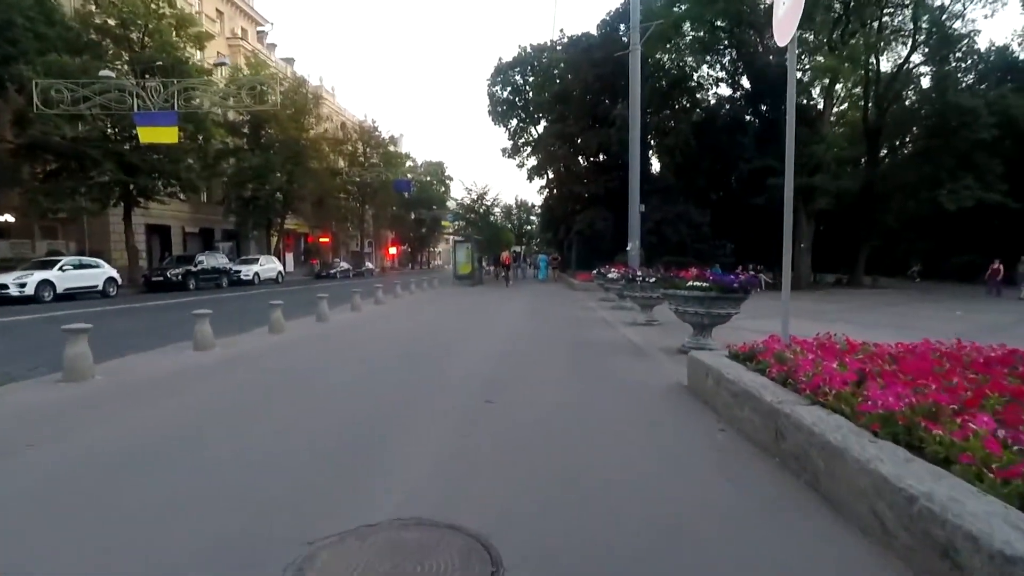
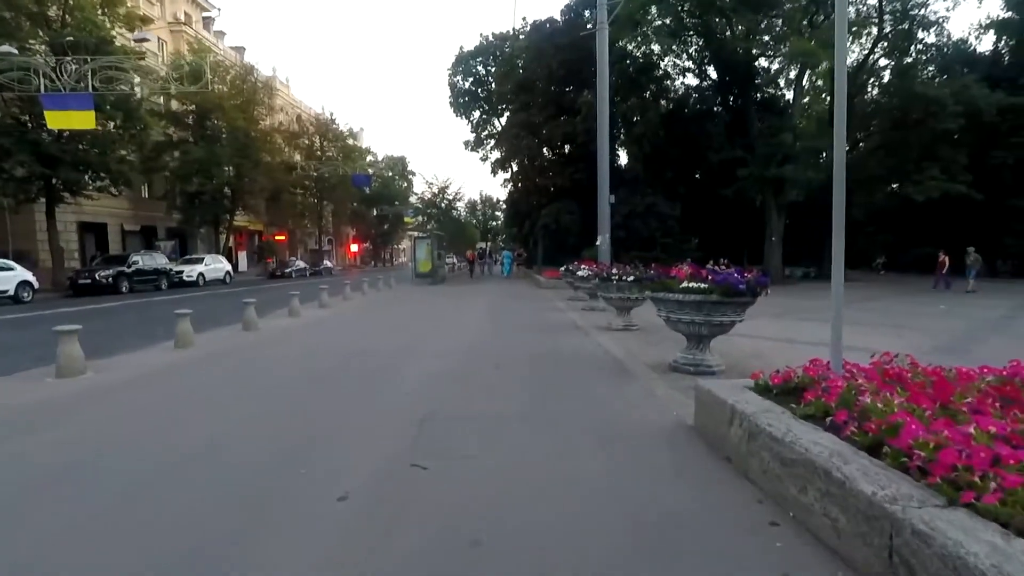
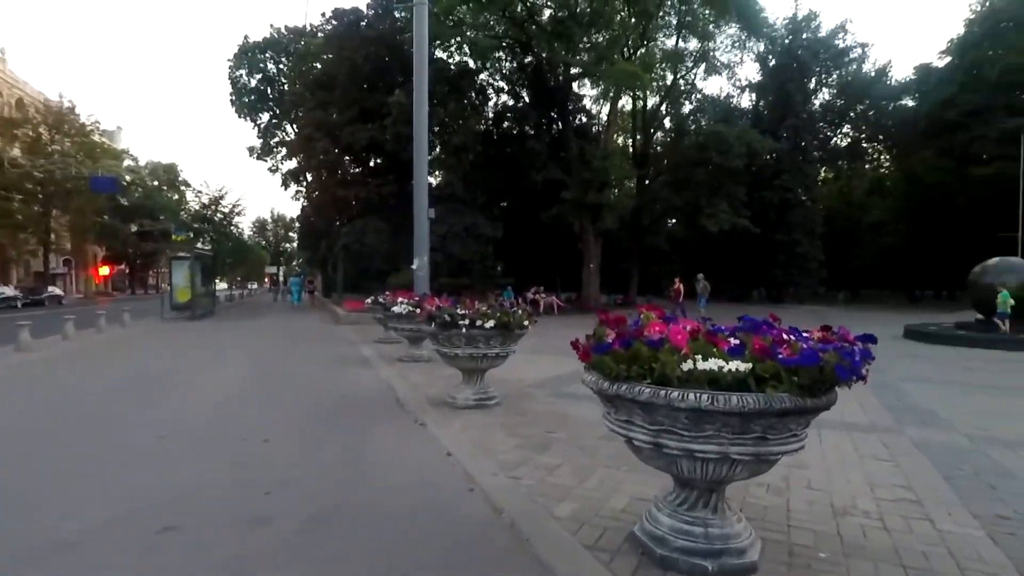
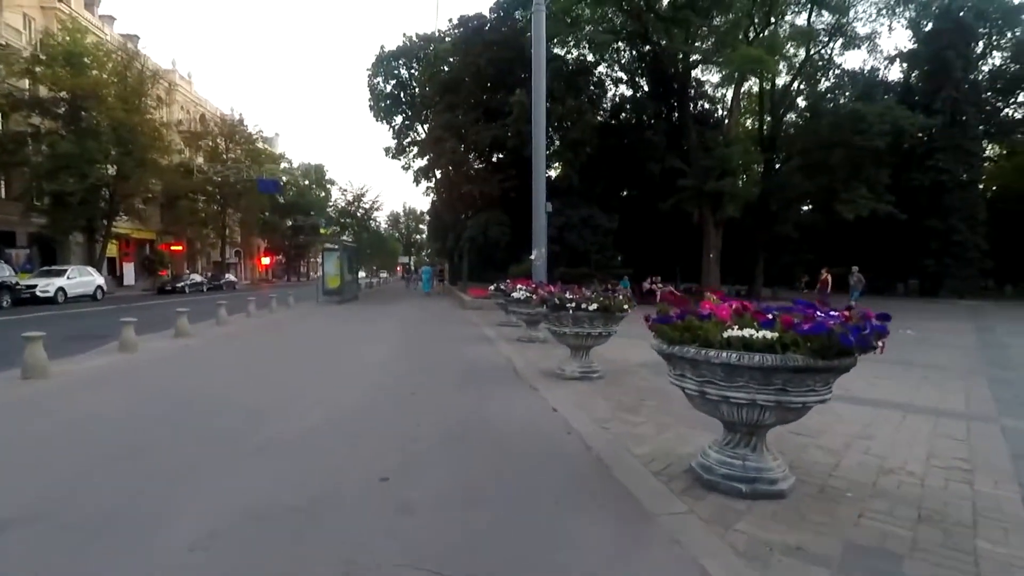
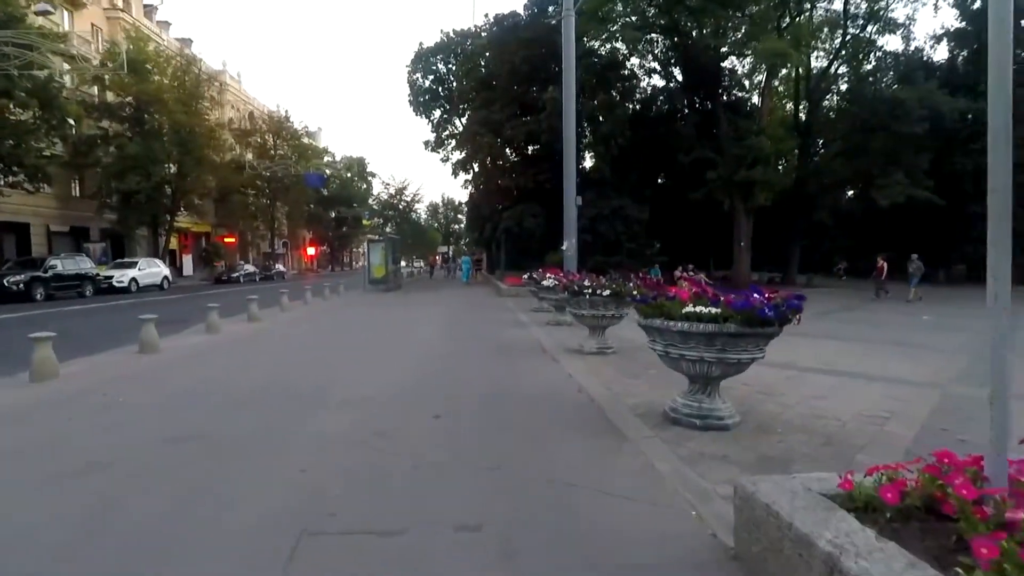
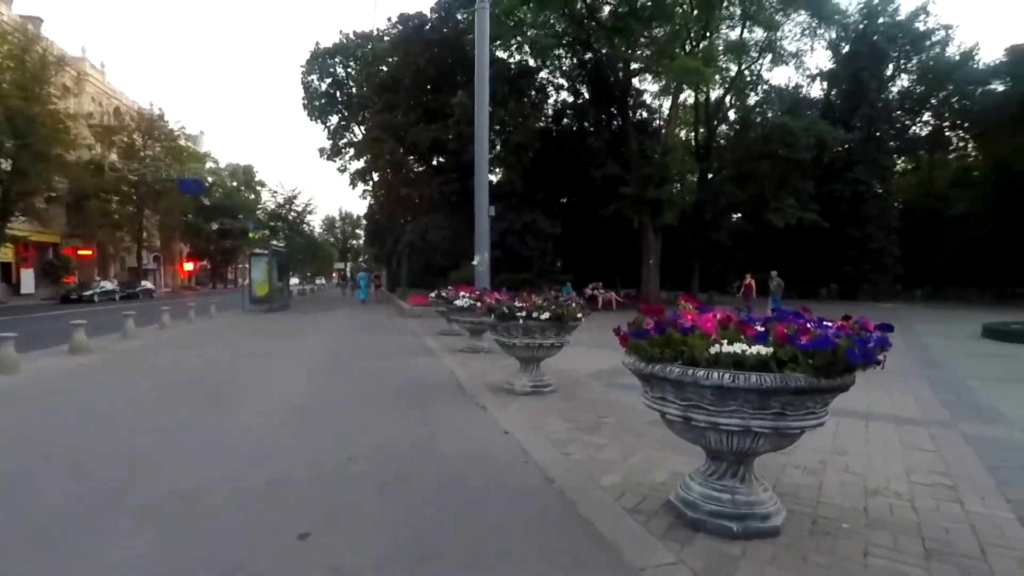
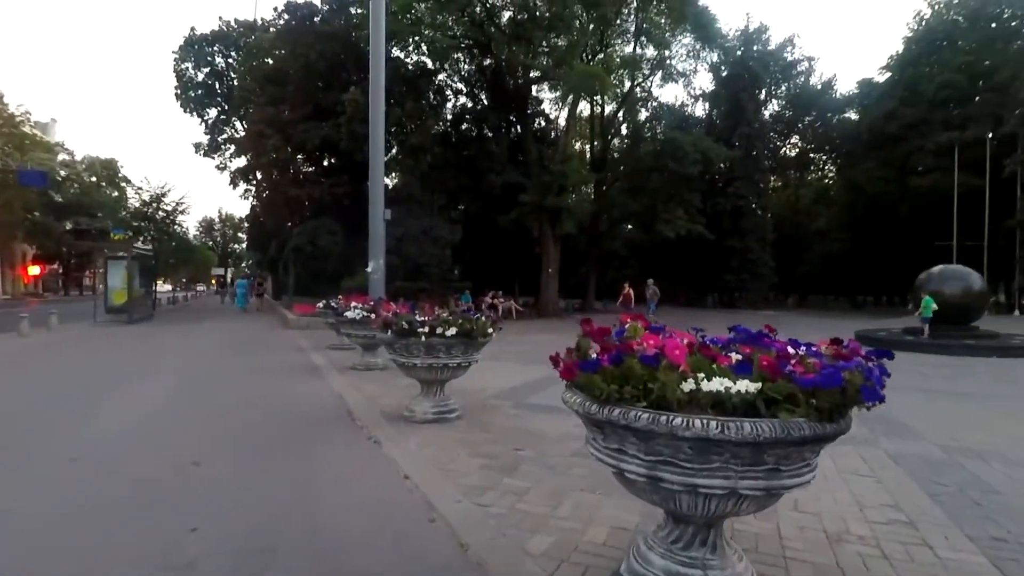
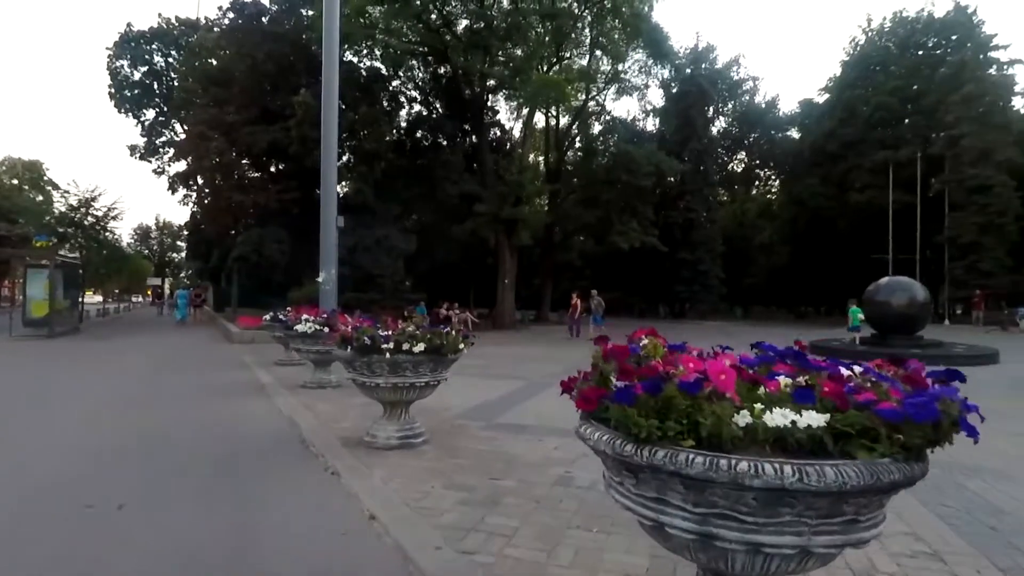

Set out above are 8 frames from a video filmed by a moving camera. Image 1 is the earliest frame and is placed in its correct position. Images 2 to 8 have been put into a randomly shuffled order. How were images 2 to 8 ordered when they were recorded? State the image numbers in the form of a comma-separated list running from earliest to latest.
2, 5, 4, 6, 3, 7, 8
